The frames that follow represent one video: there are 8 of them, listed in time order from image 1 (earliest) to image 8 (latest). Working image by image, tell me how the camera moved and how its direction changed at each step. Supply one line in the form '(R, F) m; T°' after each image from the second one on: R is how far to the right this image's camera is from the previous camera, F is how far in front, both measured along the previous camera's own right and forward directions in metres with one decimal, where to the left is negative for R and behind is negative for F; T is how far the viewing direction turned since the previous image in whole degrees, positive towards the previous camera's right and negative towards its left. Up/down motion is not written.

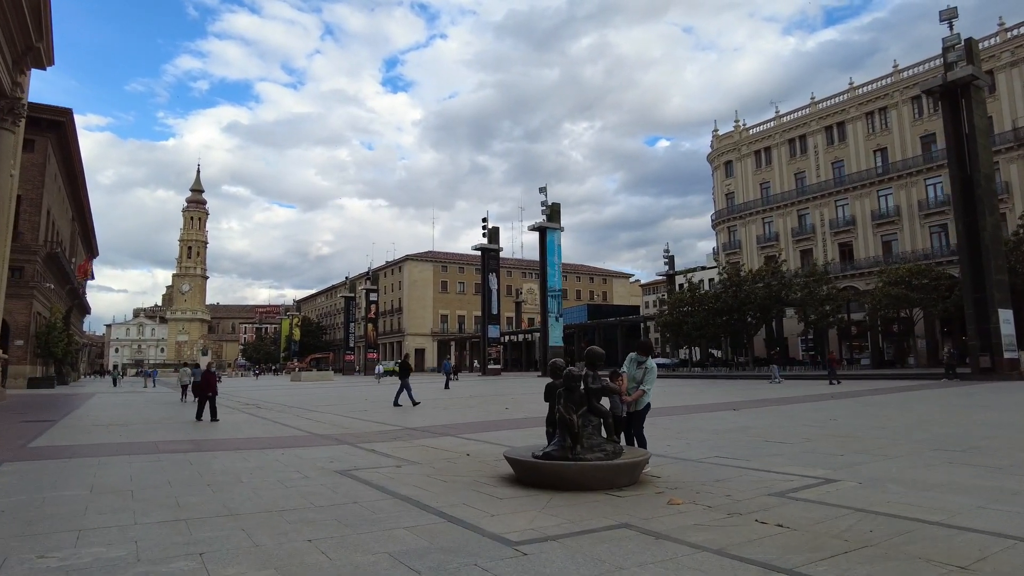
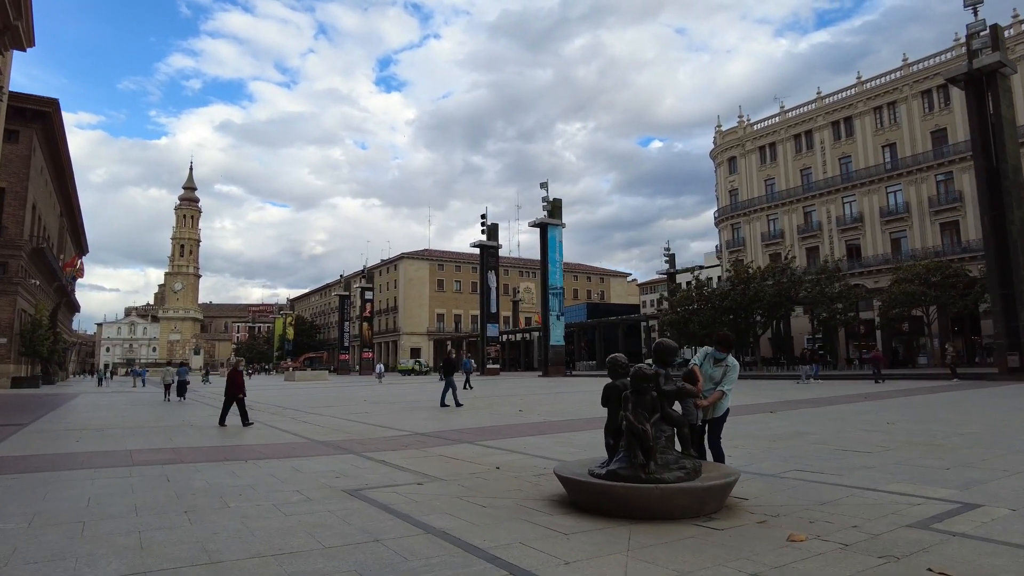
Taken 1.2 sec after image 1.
(-0.5, +1.2) m; +1°
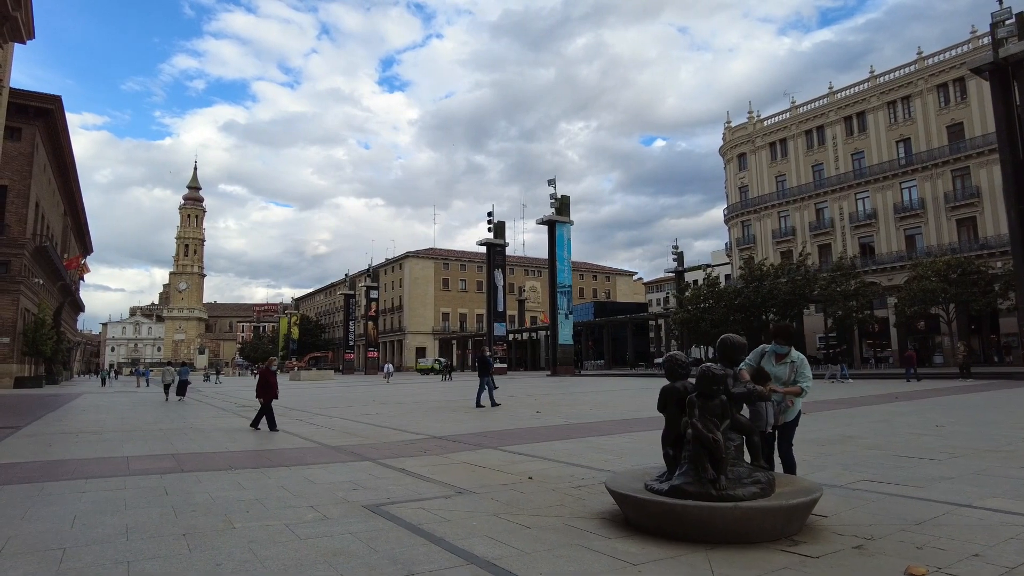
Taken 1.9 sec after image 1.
(-0.3, +0.6) m; 0°
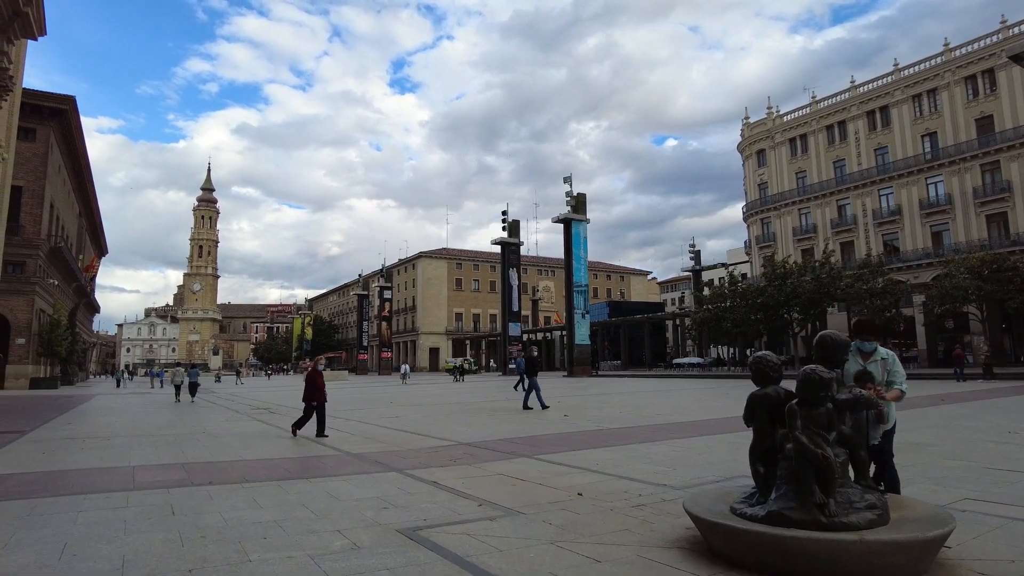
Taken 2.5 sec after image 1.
(-0.3, +0.7) m; -1°
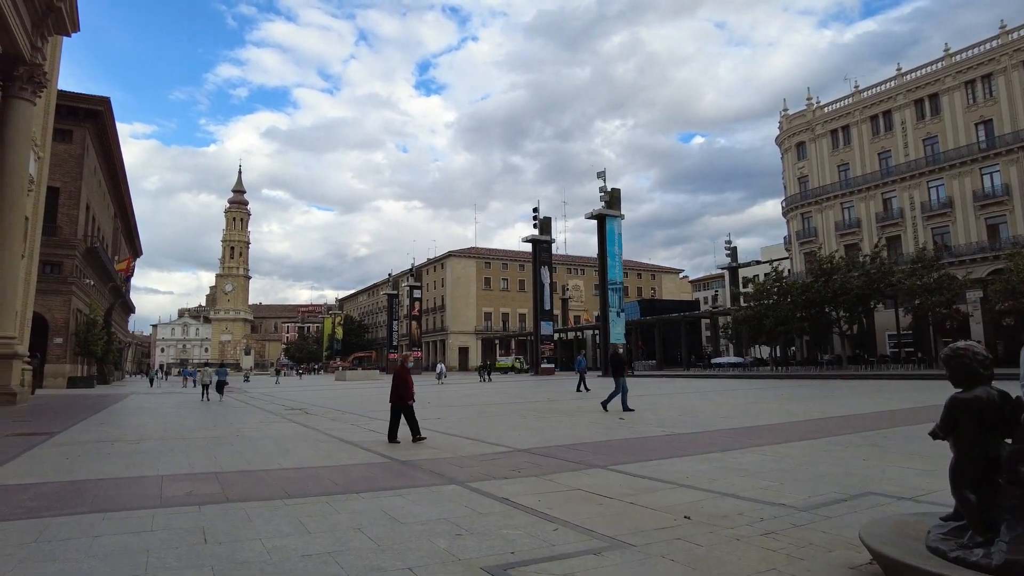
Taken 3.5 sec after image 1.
(-0.5, +0.9) m; -2°
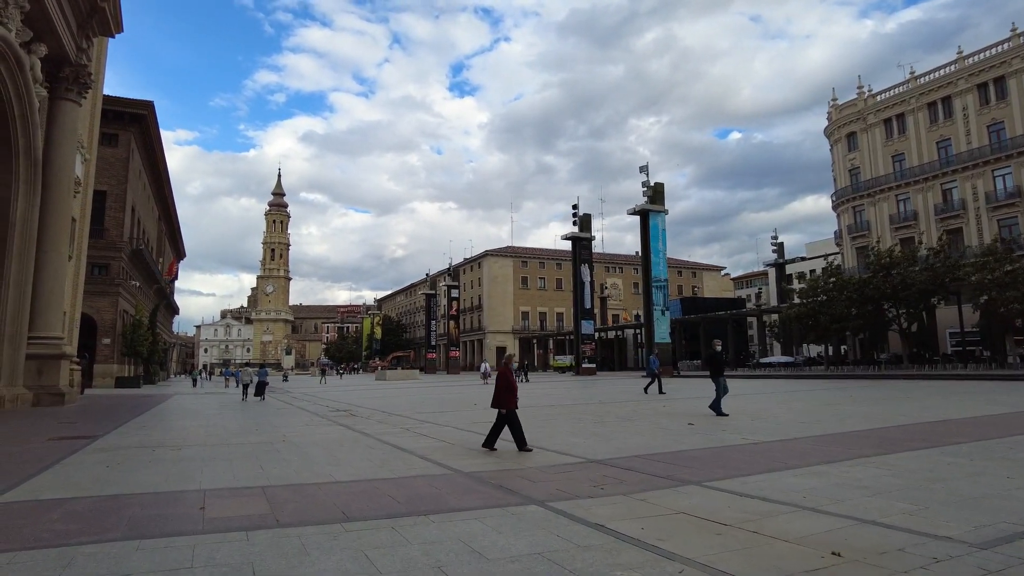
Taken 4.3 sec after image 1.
(-0.4, +0.8) m; -3°
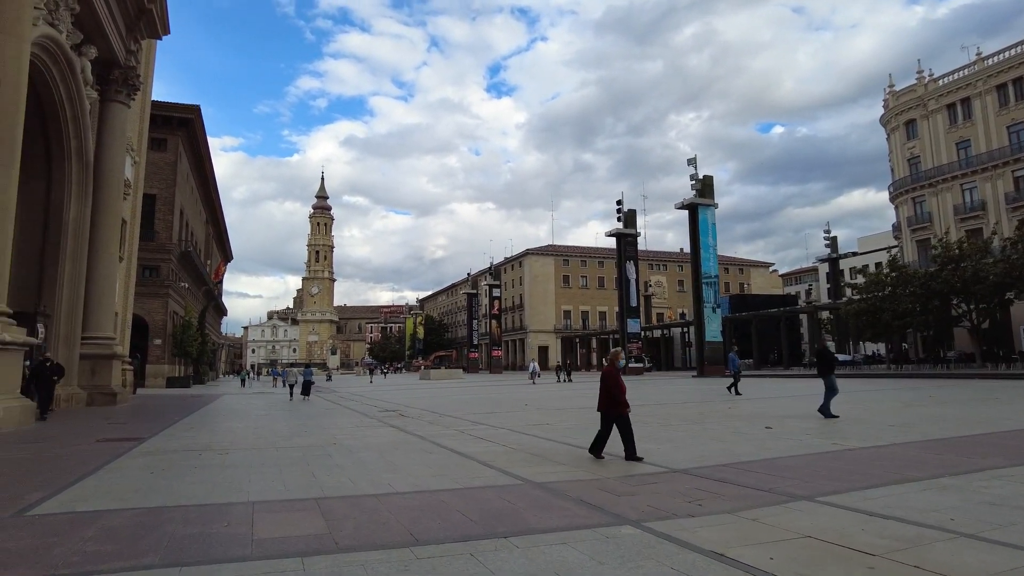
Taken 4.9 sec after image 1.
(-0.3, +0.7) m; -3°
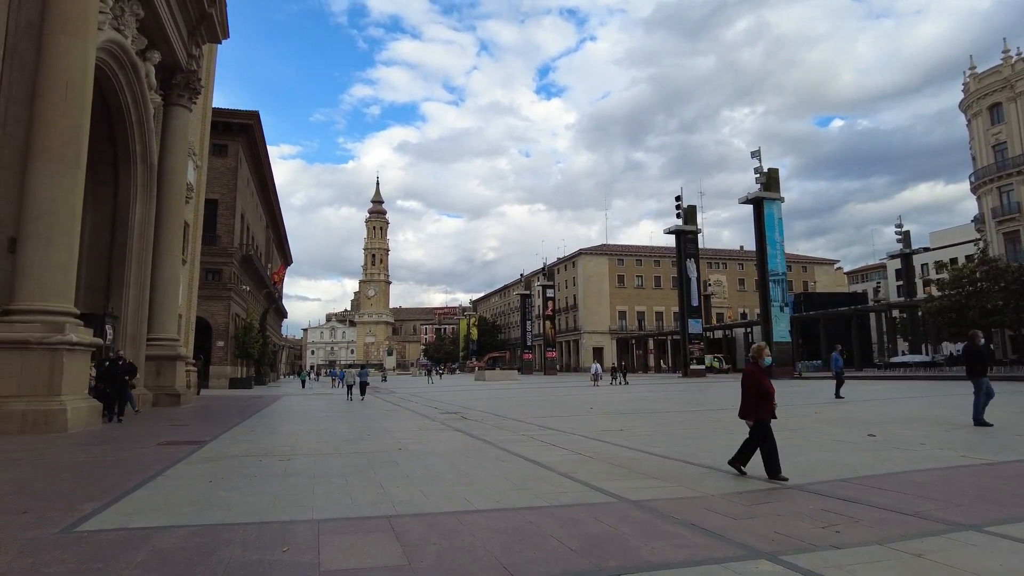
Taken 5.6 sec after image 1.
(-0.3, +0.7) m; -4°
